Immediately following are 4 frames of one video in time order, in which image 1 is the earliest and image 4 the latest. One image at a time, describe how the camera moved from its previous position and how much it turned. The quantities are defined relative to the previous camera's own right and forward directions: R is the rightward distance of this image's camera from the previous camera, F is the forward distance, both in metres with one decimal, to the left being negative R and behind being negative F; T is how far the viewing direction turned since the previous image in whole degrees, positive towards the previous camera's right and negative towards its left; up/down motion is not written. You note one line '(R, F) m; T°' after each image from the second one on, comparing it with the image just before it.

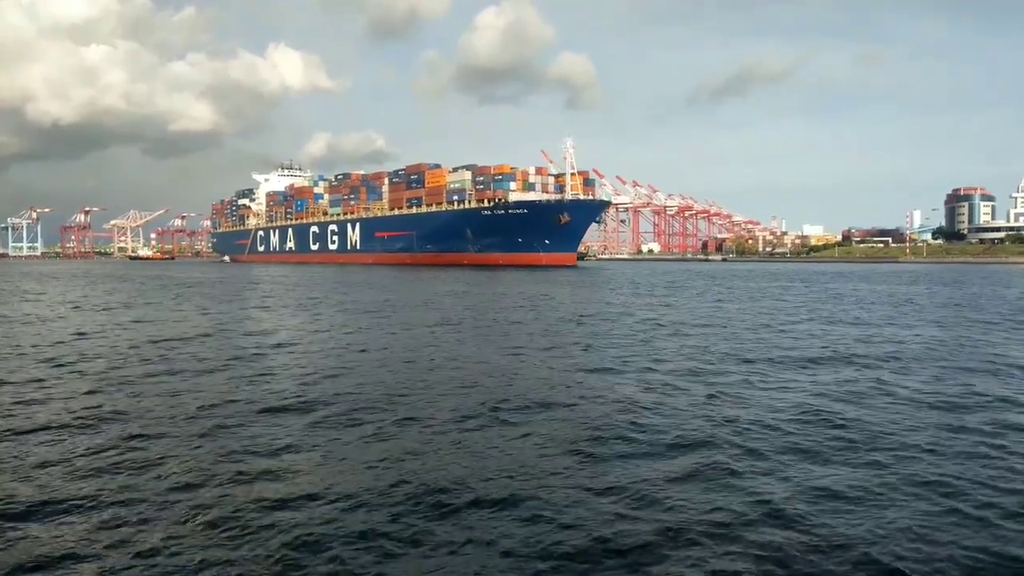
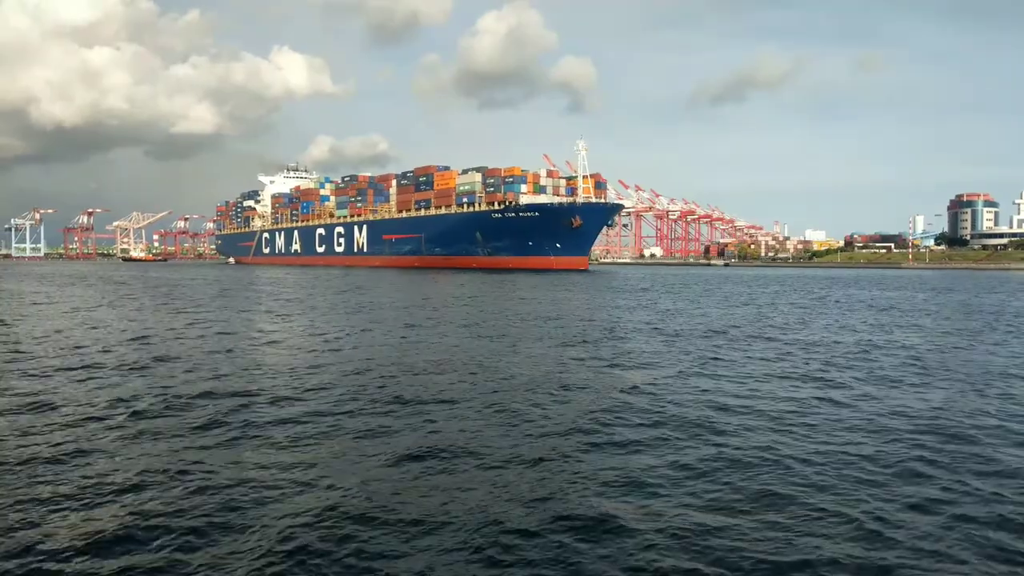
(-0.6, +0.8) m; 0°
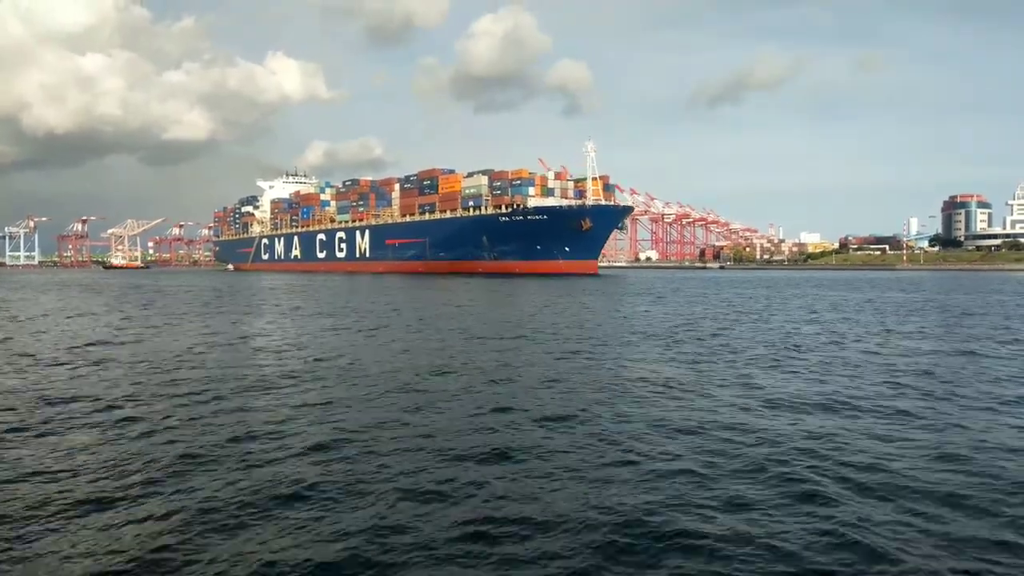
(-0.8, +1.0) m; 0°
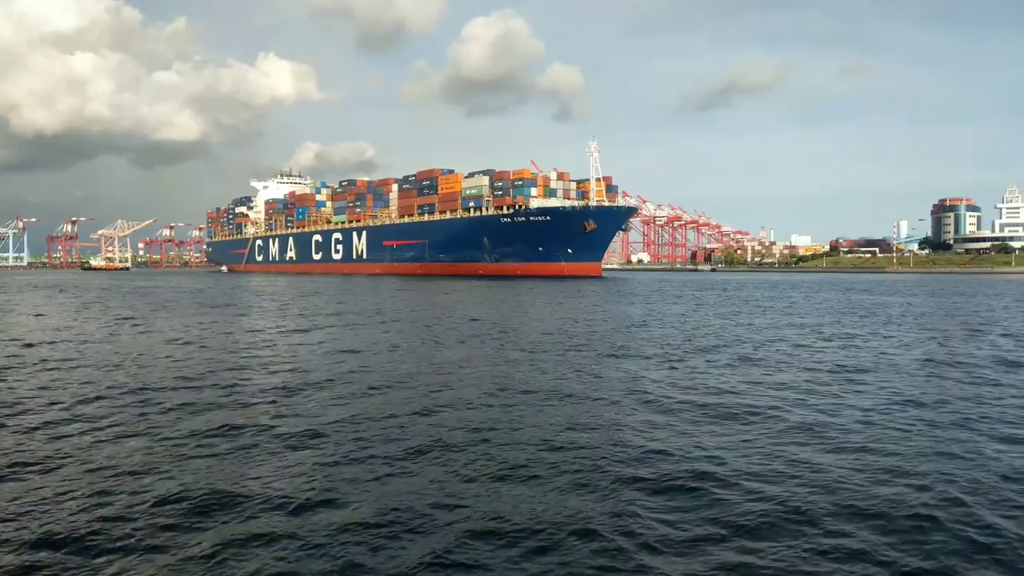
(-0.6, +0.9) m; +1°
